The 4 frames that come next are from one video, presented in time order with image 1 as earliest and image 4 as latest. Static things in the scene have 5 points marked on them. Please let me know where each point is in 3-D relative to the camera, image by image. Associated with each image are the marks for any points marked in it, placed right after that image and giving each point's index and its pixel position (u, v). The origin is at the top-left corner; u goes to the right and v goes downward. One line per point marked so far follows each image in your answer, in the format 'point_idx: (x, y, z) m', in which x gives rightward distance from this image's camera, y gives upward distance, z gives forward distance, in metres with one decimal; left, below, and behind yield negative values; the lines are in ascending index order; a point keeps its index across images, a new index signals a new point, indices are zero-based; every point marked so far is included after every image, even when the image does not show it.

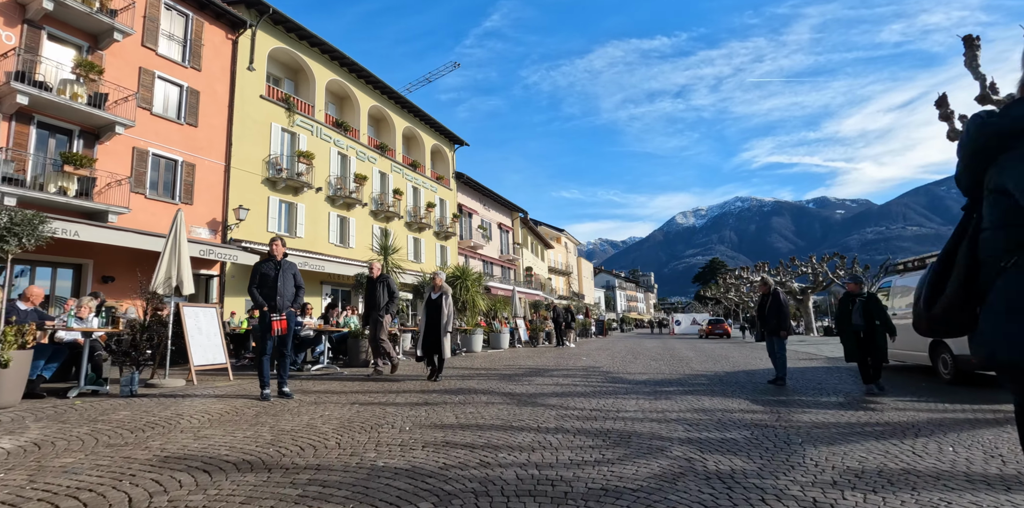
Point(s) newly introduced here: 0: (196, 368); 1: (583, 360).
0: (-5.2, -1.9, +8.8) m
1: (+1.9, -2.9, +14.9) m
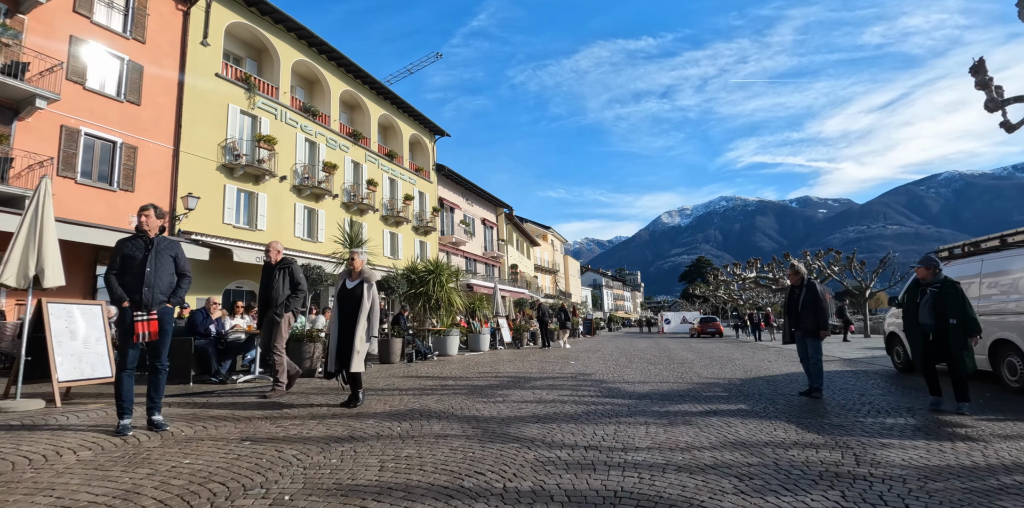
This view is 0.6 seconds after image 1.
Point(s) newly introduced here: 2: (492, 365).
0: (-5.6, -1.6, +6.7) m
1: (+1.3, -2.7, +12.9) m
2: (-0.6, -3.0, +14.7) m
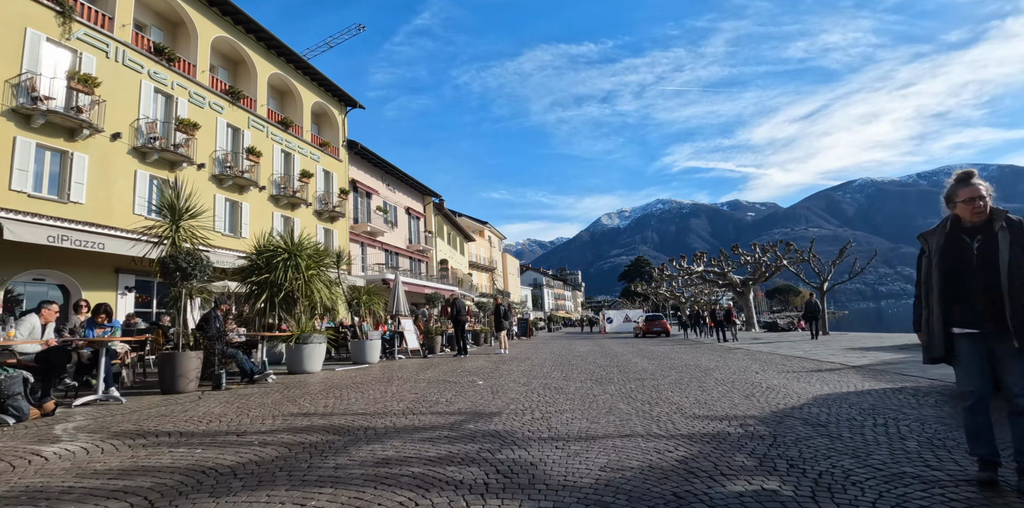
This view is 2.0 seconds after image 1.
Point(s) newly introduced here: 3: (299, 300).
0: (-6.9, -1.0, +1.2) m
1: (-0.7, -2.1, +8.1) m
2: (-2.8, -2.4, +9.7) m
3: (-4.6, -1.0, +11.8) m
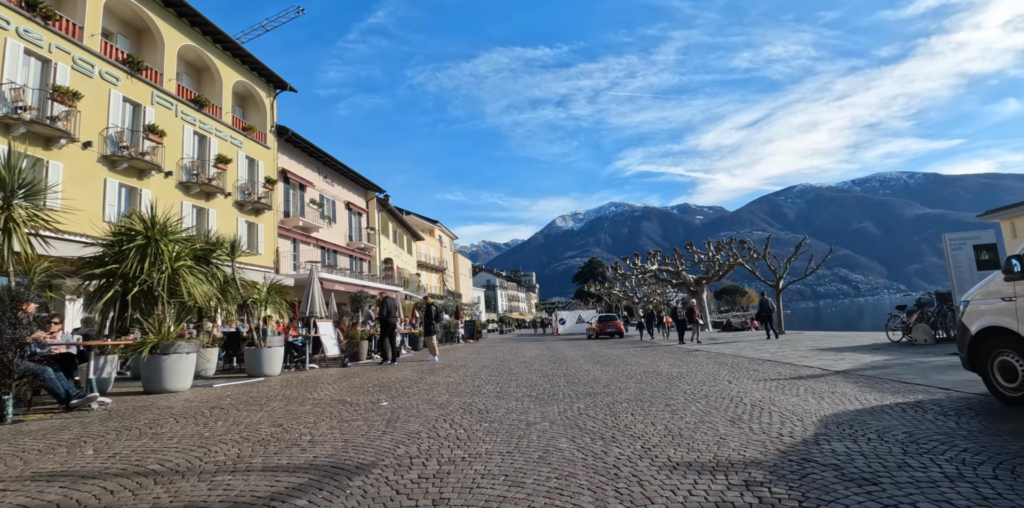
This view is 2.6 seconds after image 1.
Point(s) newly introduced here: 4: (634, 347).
0: (-7.3, -0.7, -1.6) m
1: (-1.7, -1.8, +5.9) m
2: (-3.9, -2.1, +7.3) m
3: (-5.9, -0.8, +9.3) m
4: (+4.5, -3.4, +19.9) m
